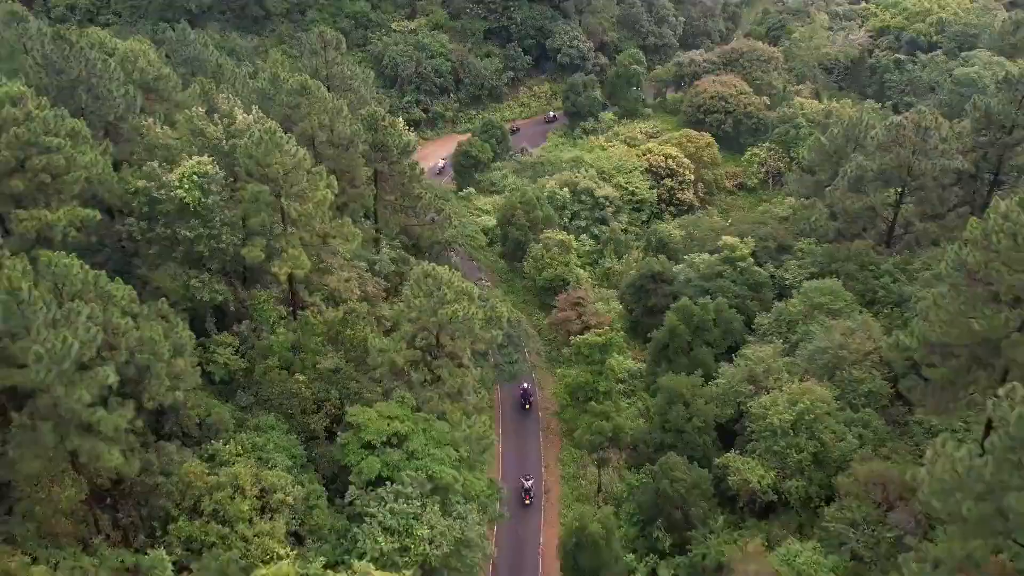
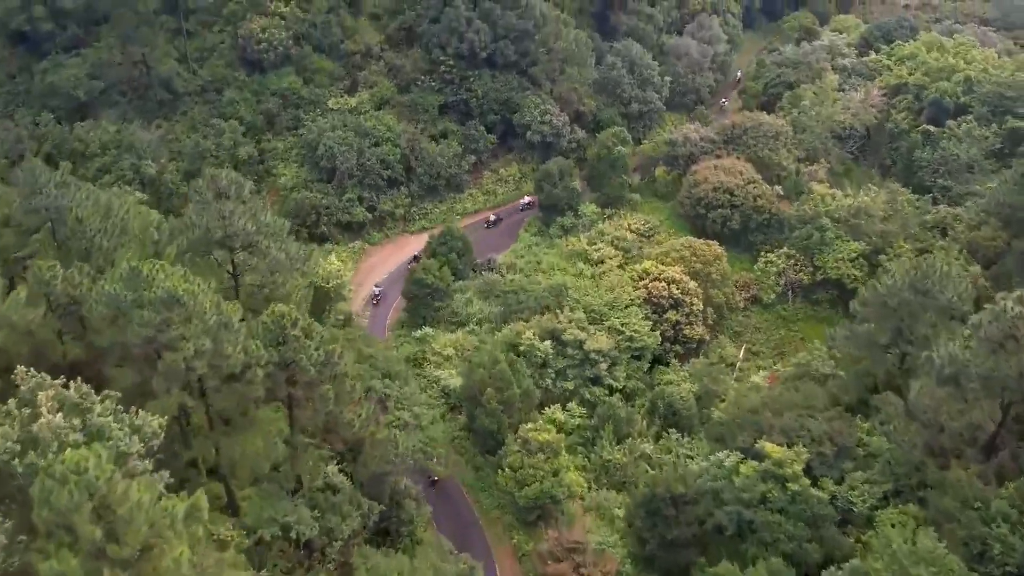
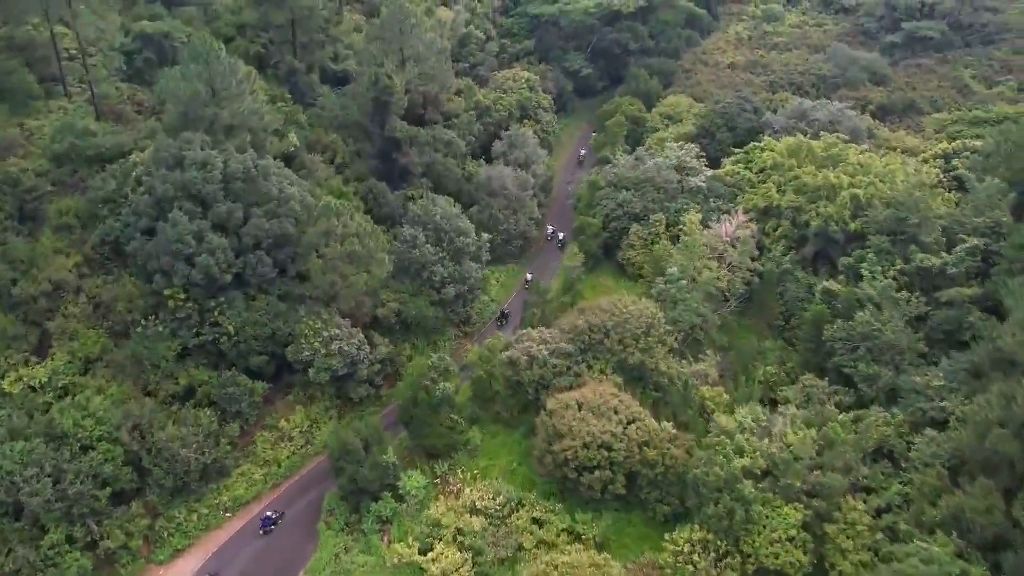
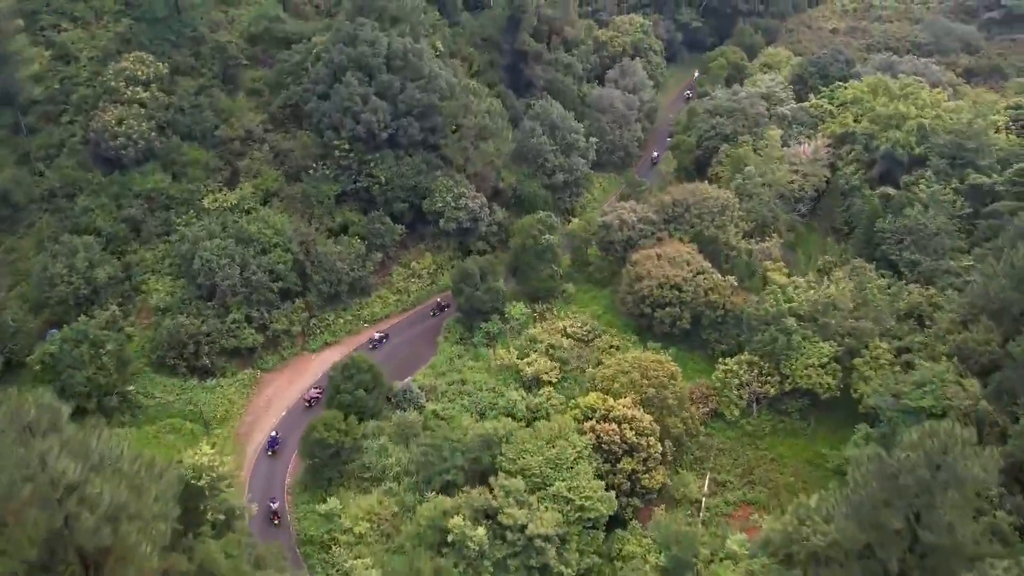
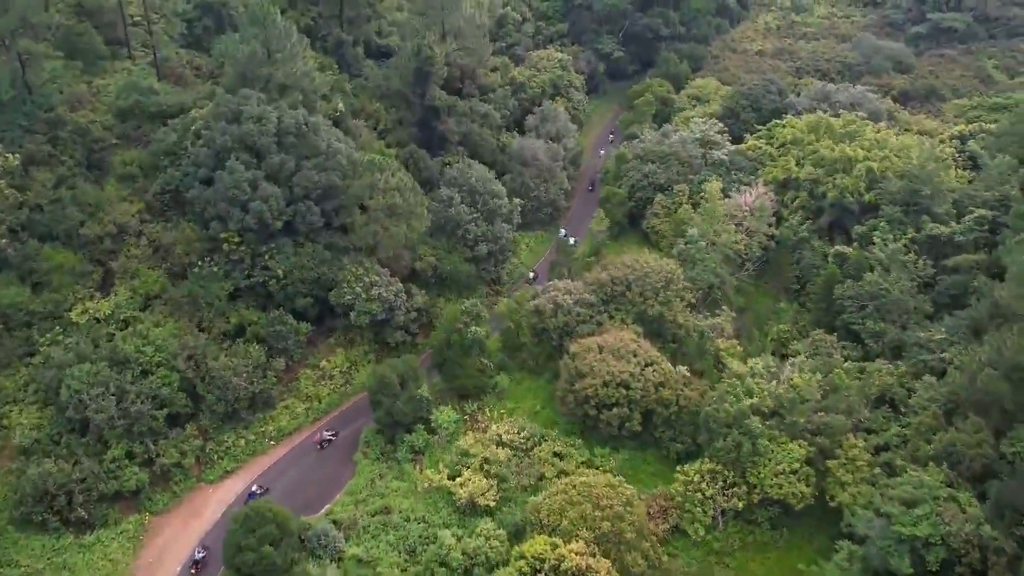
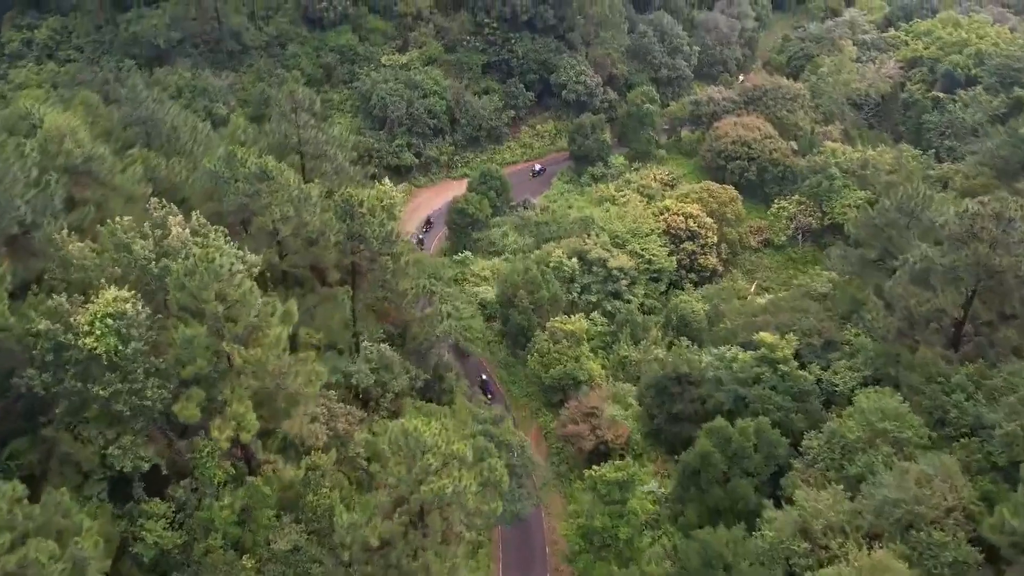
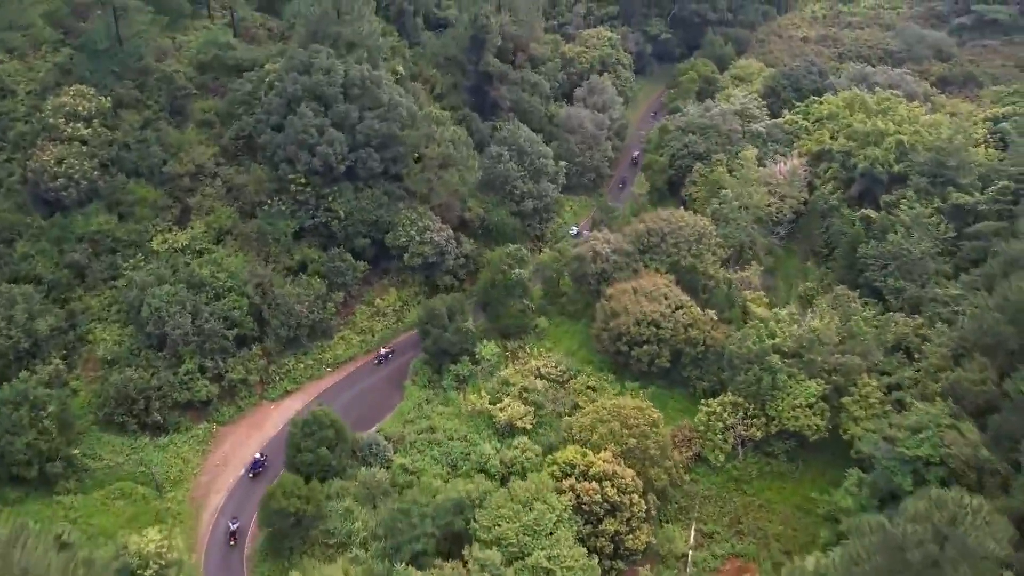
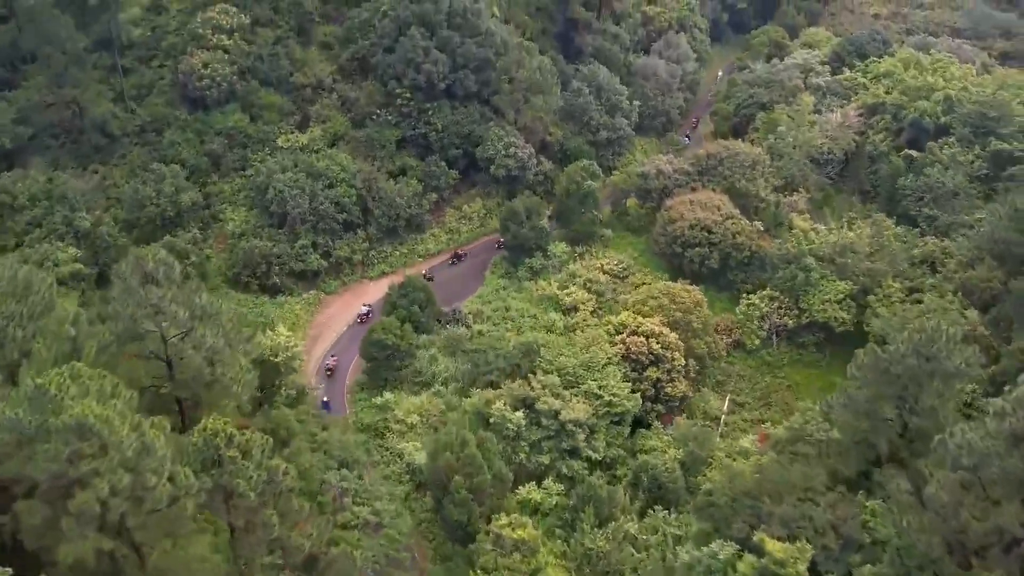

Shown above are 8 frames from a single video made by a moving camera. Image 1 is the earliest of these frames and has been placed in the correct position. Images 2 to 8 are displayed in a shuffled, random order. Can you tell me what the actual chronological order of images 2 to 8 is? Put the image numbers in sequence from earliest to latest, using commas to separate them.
6, 2, 8, 4, 7, 5, 3
